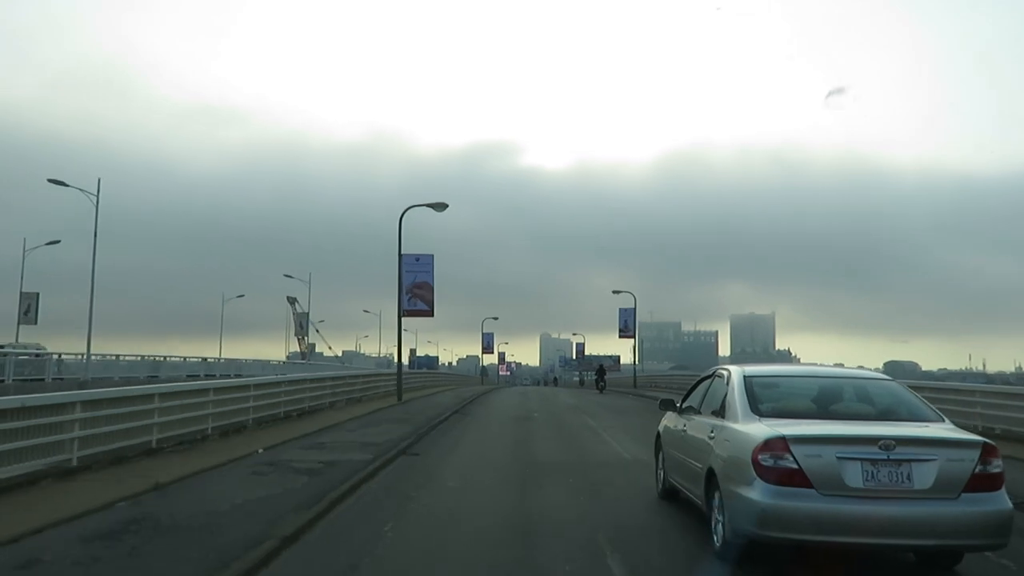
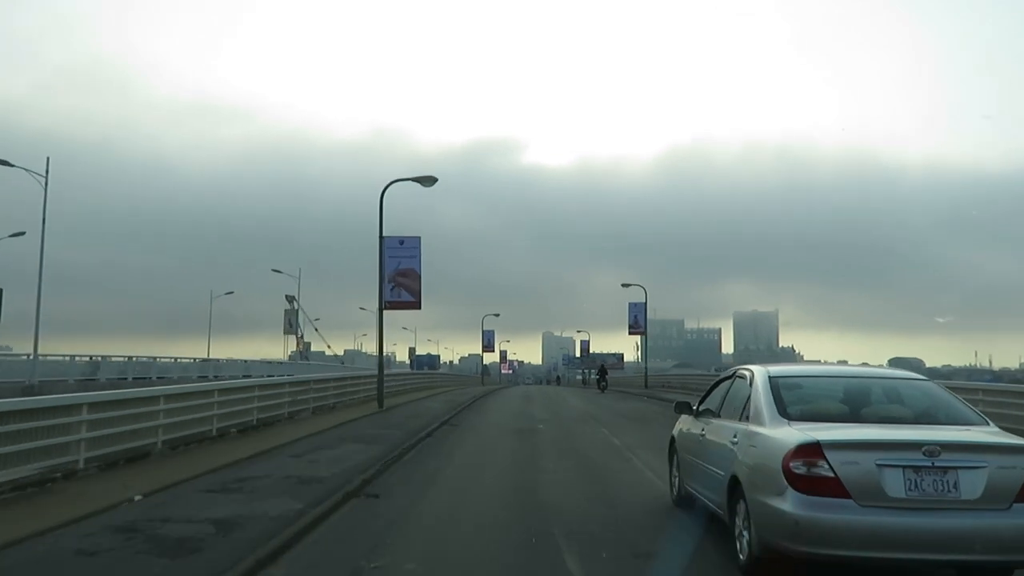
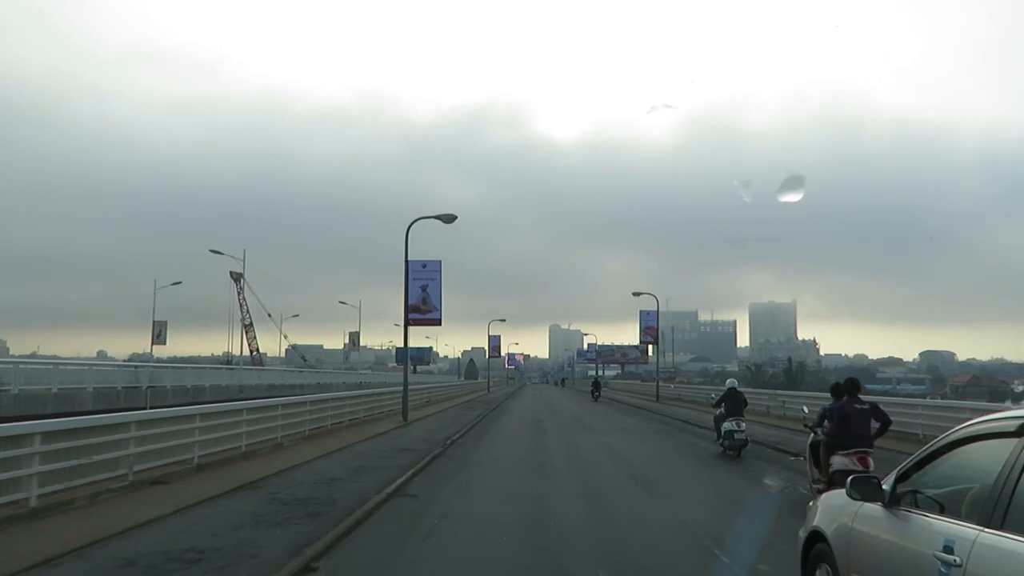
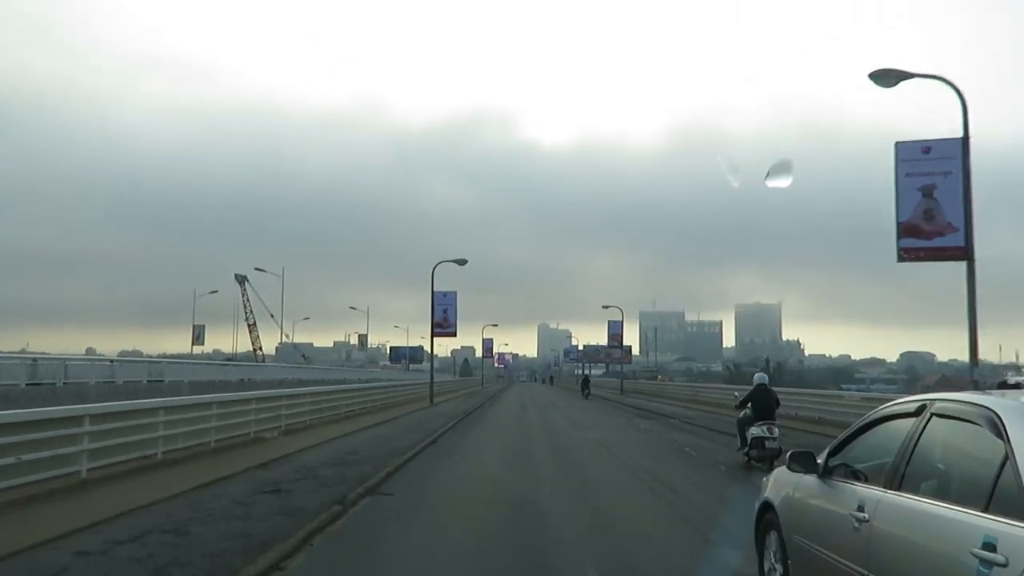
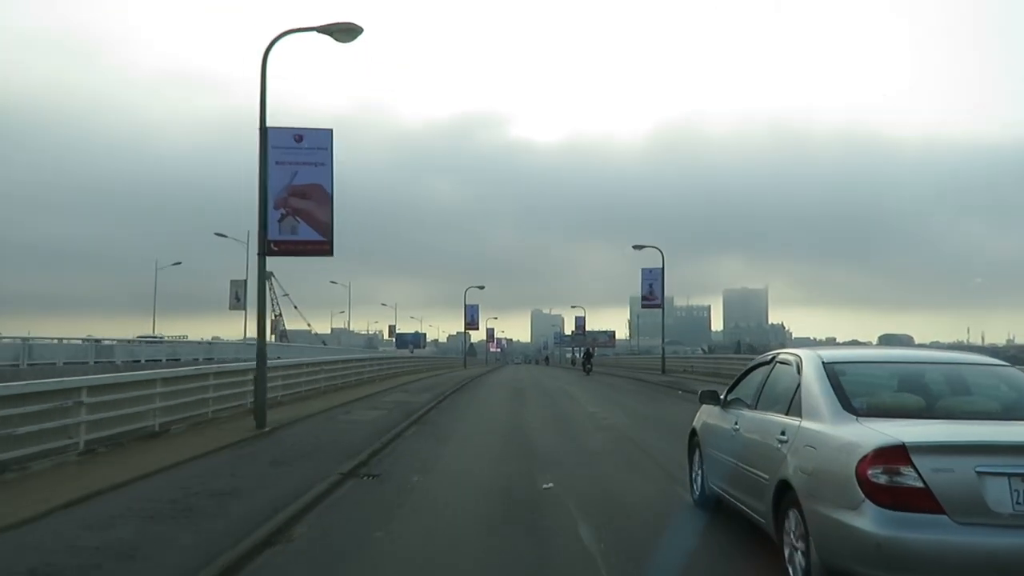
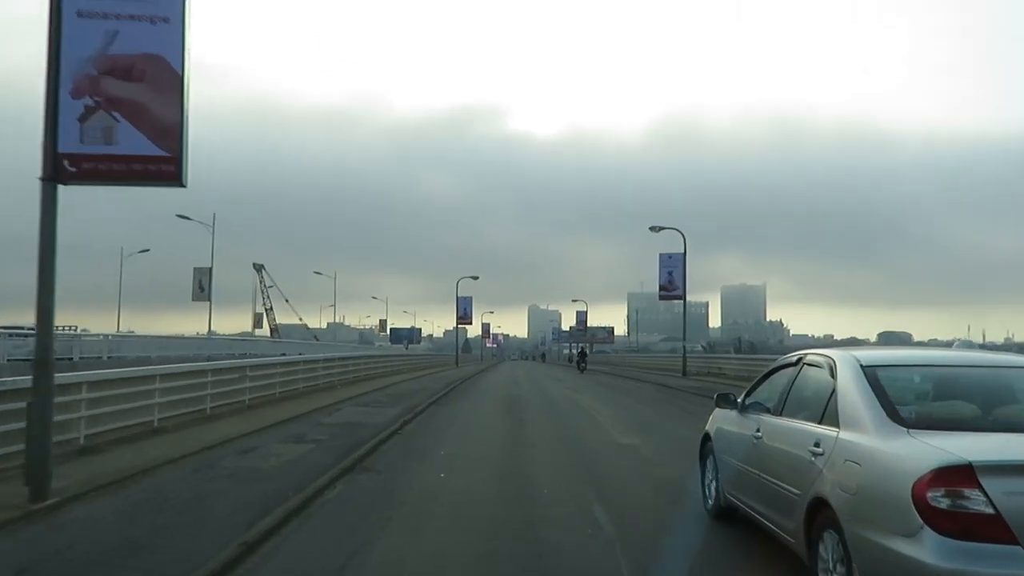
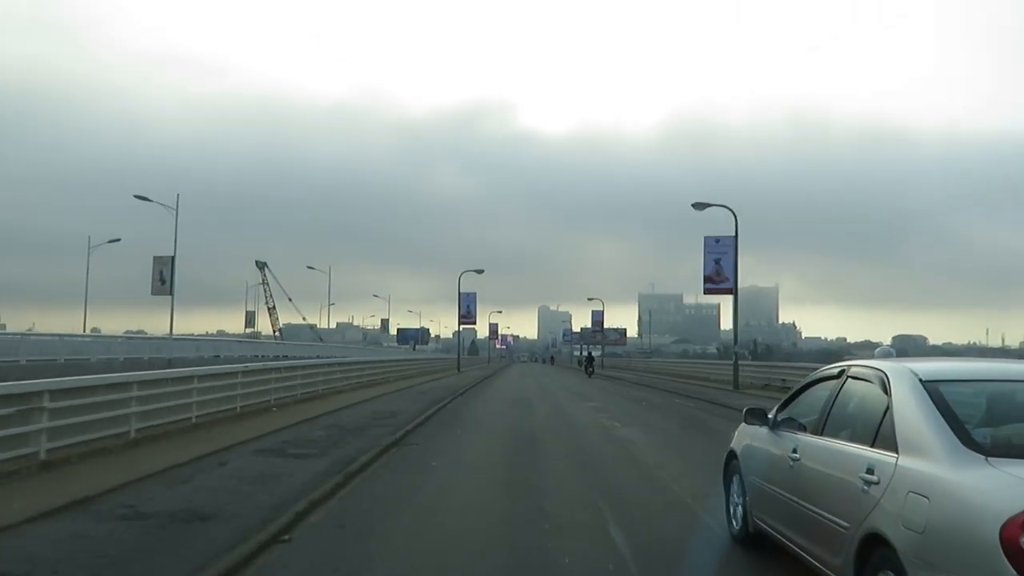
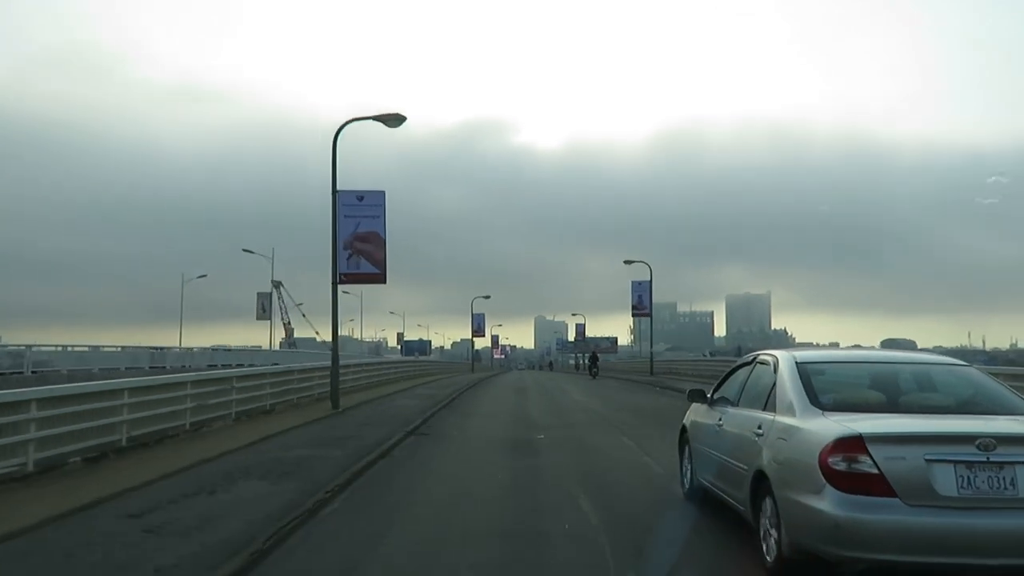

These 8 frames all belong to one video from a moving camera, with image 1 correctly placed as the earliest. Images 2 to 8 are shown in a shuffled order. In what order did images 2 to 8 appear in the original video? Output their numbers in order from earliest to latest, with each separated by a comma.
2, 8, 5, 6, 7, 4, 3
